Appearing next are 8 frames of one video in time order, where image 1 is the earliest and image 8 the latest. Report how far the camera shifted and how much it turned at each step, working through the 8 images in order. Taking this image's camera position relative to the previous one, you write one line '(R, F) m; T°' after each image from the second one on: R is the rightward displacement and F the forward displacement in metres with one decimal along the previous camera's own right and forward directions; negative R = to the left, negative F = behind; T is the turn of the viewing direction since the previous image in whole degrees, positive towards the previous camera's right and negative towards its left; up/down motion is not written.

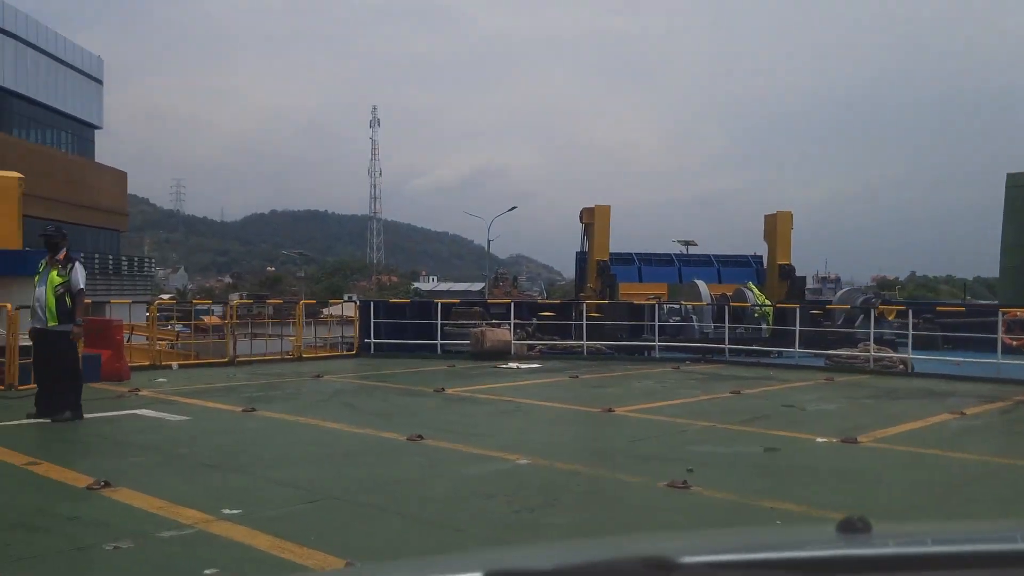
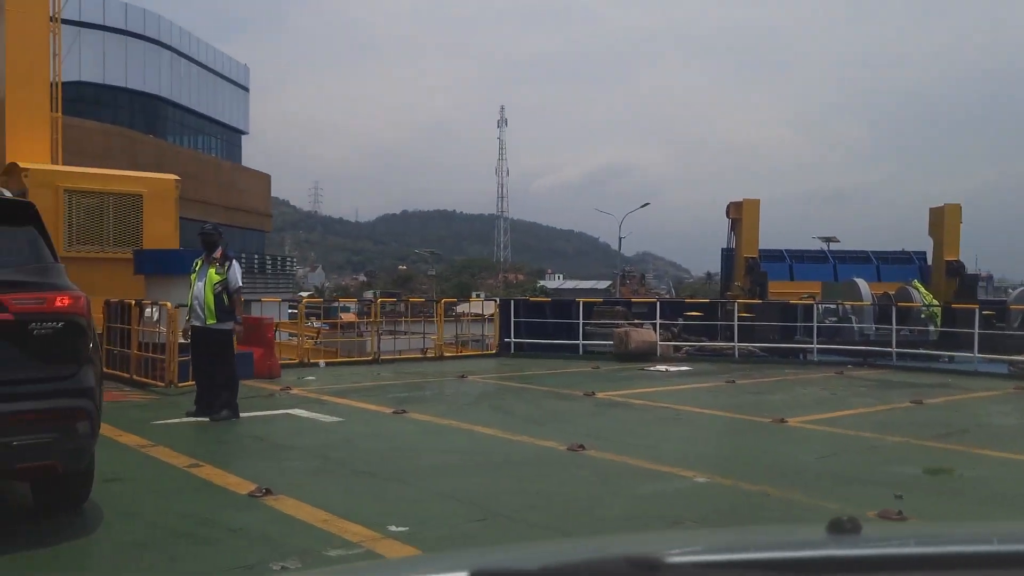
(-0.3, +0.5) m; -8°
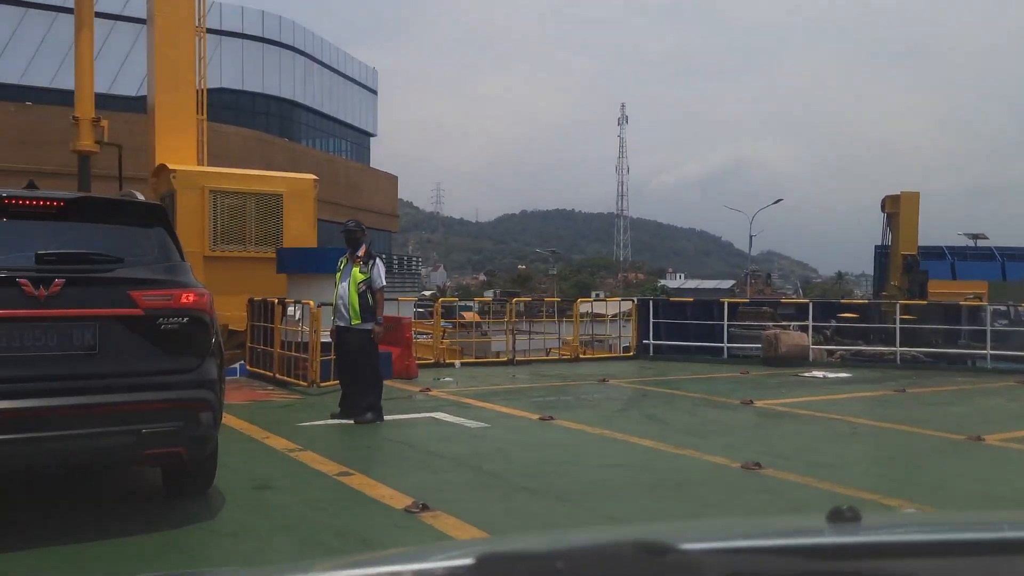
(-0.3, +0.5) m; -8°
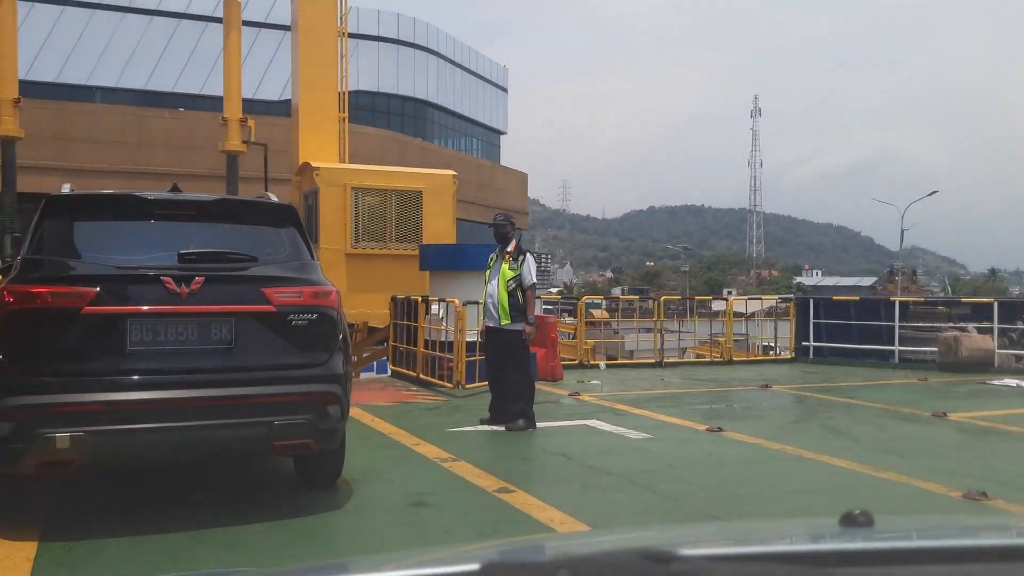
(-0.3, +0.6) m; -8°
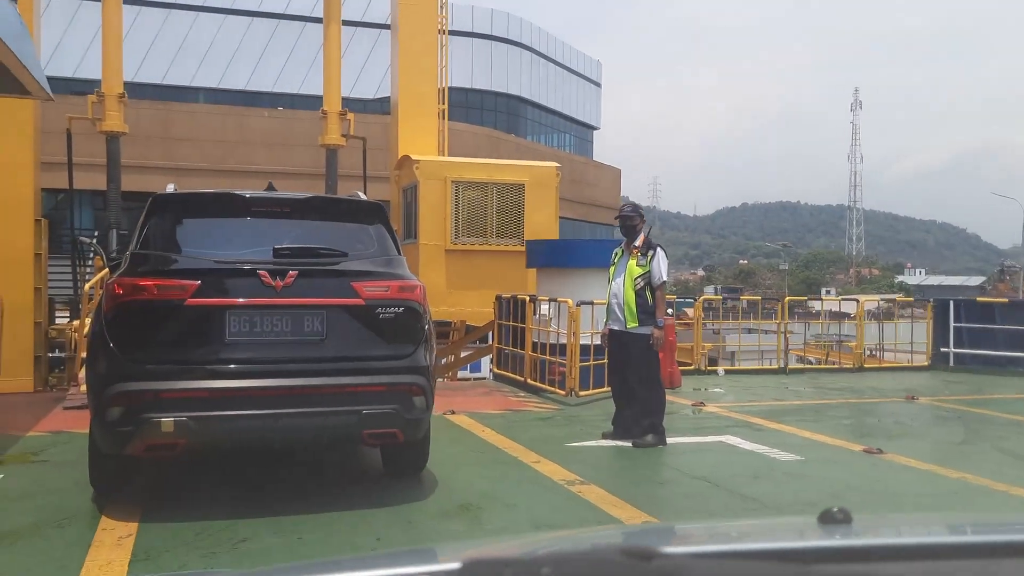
(-0.3, +0.7) m; -6°
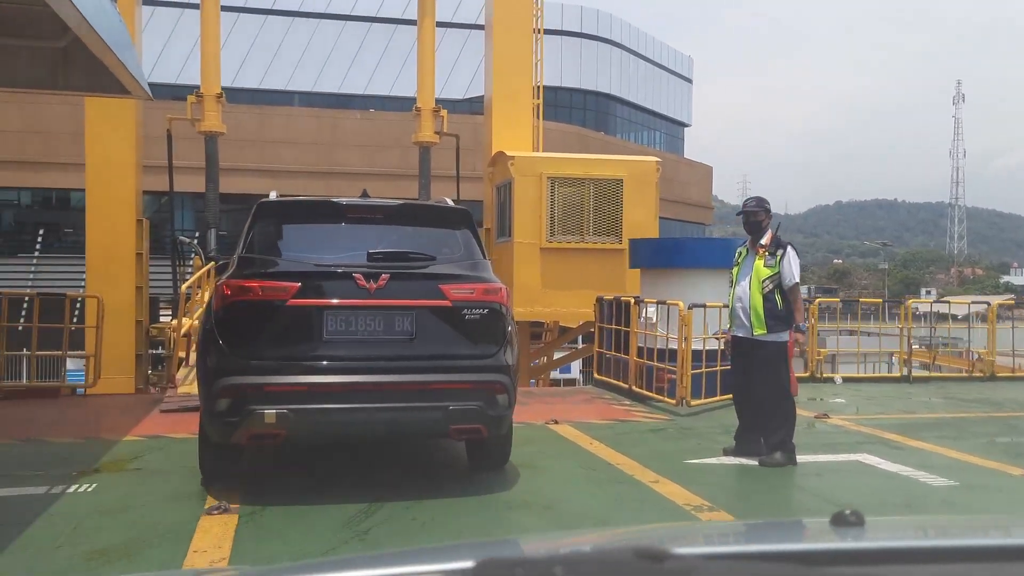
(-0.2, +0.4) m; -6°
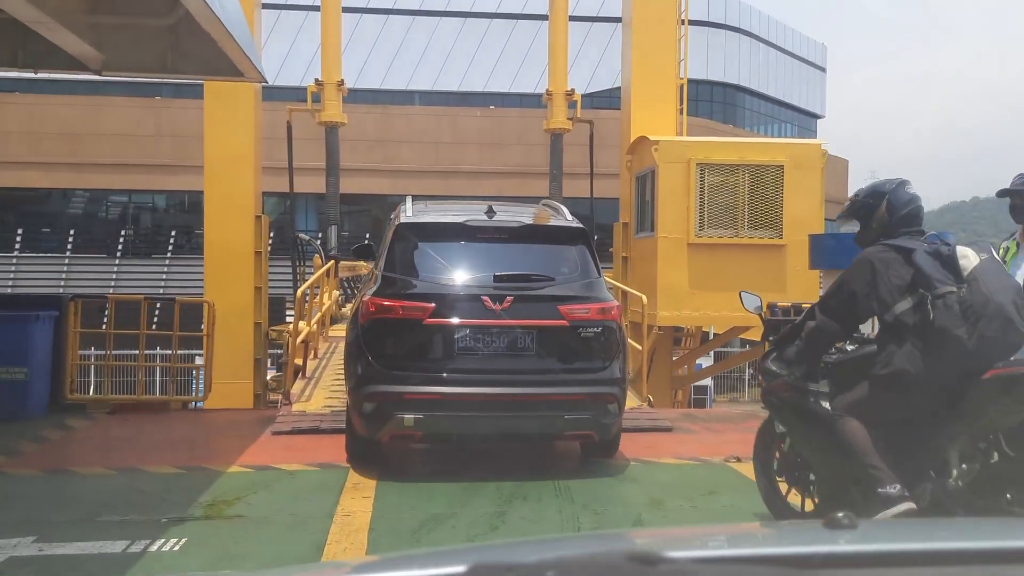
(-0.4, +1.2) m; -7°
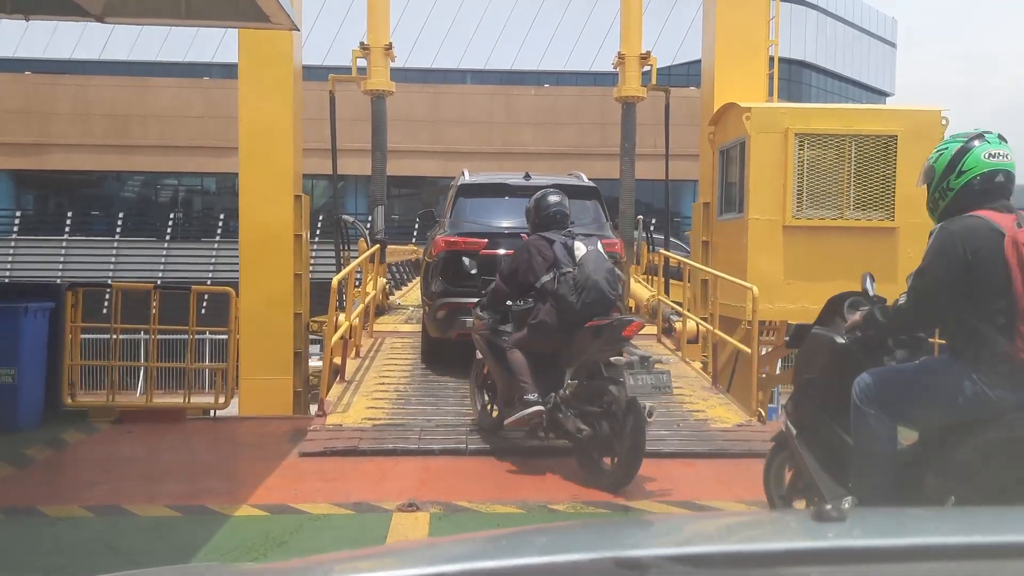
(-0.2, +1.3) m; -3°
